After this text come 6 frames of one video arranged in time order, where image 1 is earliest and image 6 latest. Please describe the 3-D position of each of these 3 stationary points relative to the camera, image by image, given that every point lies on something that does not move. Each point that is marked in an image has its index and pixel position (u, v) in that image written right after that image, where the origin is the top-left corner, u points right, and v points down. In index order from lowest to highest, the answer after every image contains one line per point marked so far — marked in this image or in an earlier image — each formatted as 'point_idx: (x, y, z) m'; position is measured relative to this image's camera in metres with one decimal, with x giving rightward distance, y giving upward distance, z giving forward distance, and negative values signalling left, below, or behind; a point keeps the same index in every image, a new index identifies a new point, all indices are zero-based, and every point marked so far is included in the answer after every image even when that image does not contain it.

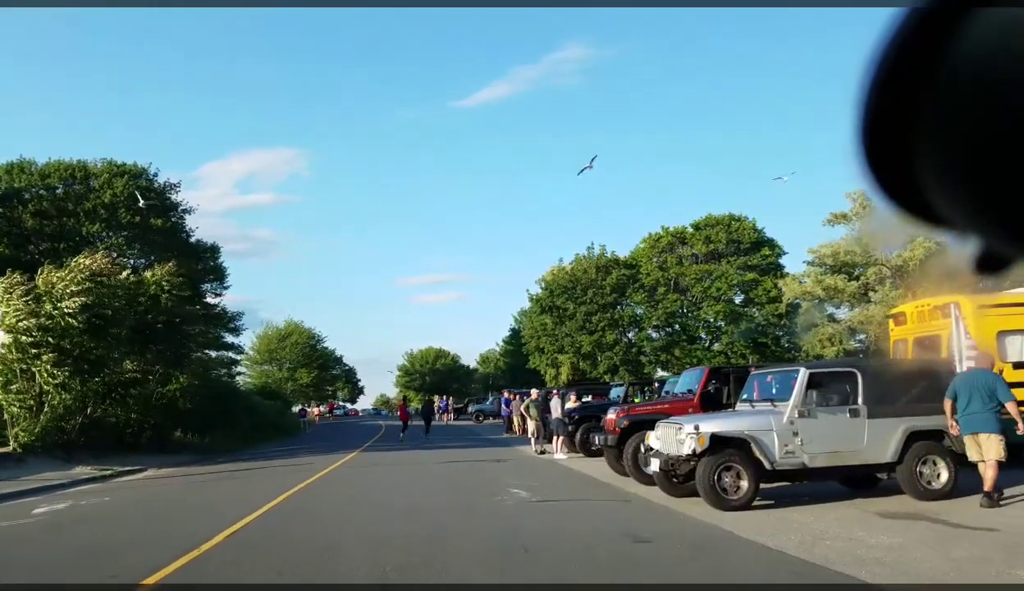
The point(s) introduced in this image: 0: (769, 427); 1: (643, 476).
0: (+3.1, -1.6, +10.3) m
1: (+2.0, -2.8, +13.1) m
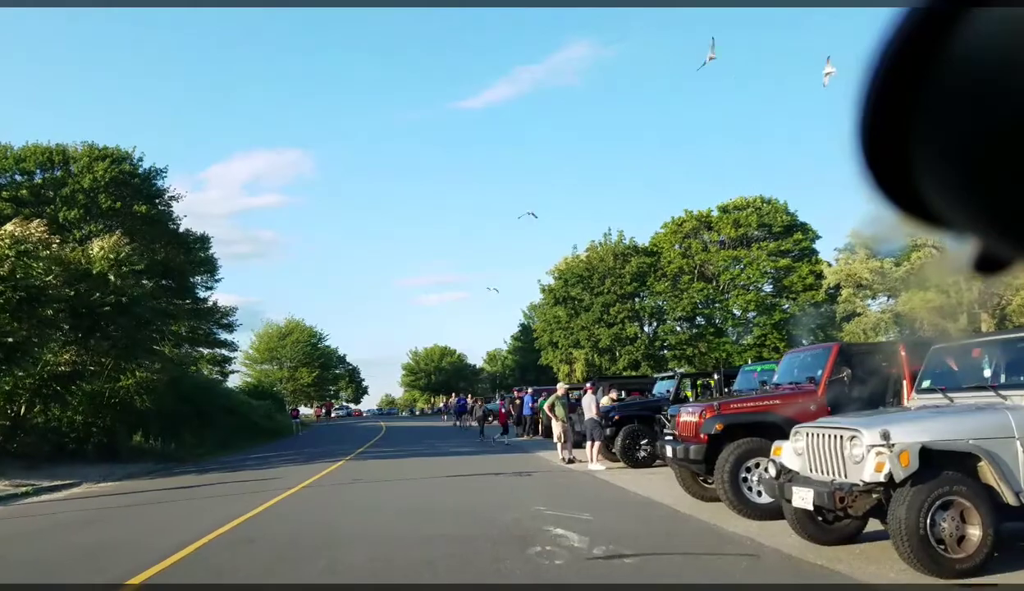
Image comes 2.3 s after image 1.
0: (+3.4, -1.0, +6.0) m
1: (+2.4, -2.2, +8.8) m
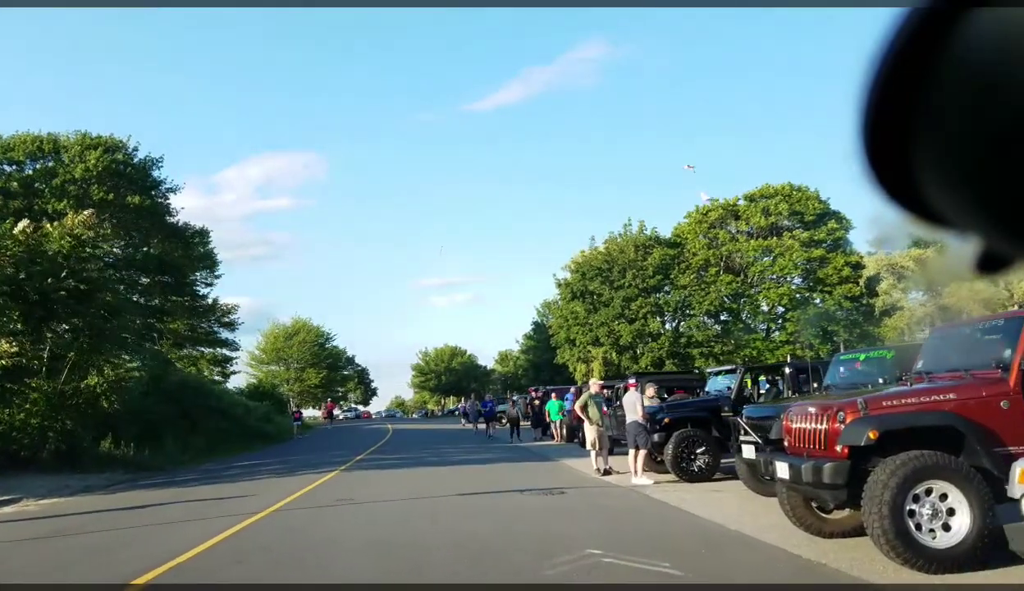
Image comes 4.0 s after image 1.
0: (+3.7, -0.5, +3.0) m
1: (+2.7, -1.8, +5.8) m
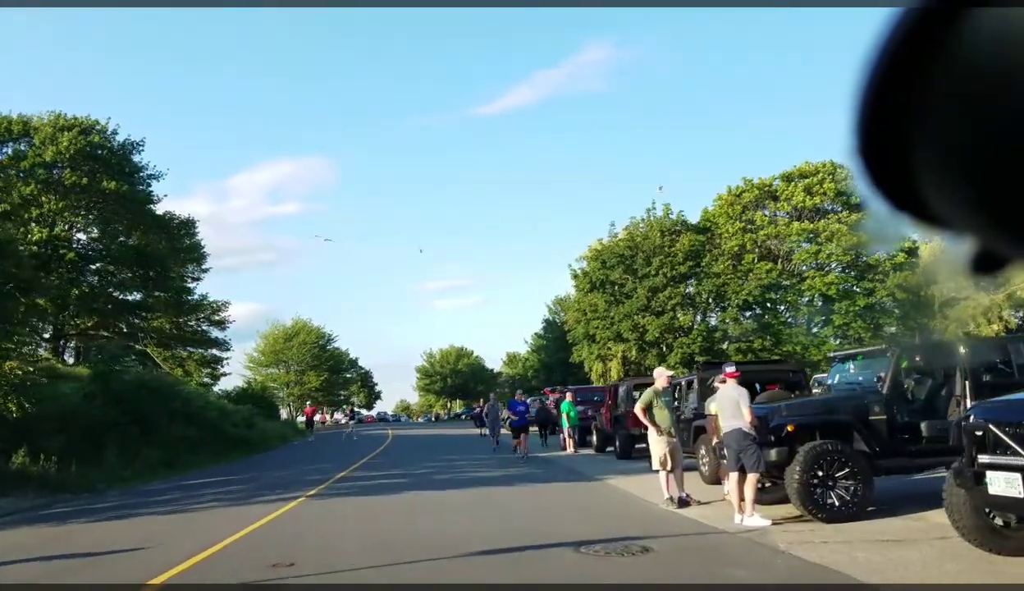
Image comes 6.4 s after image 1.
0: (+4.1, +0.1, -1.6) m
1: (+3.1, -1.1, +1.2) m
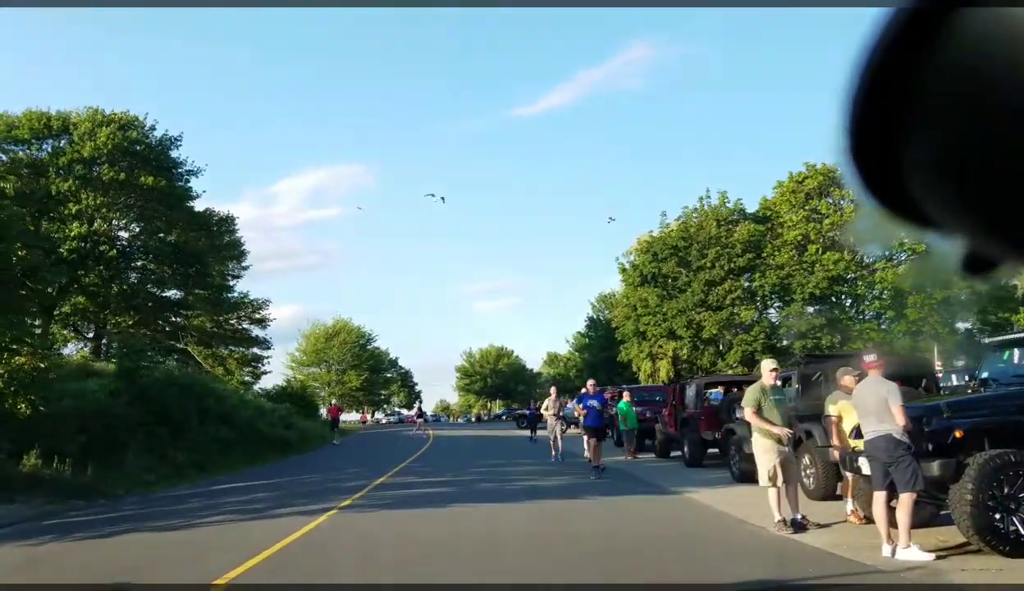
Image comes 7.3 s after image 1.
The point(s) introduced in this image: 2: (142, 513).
0: (+4.3, +0.4, -3.6) m
1: (+3.4, -0.9, -0.8) m
2: (-5.8, -3.4, +13.4) m
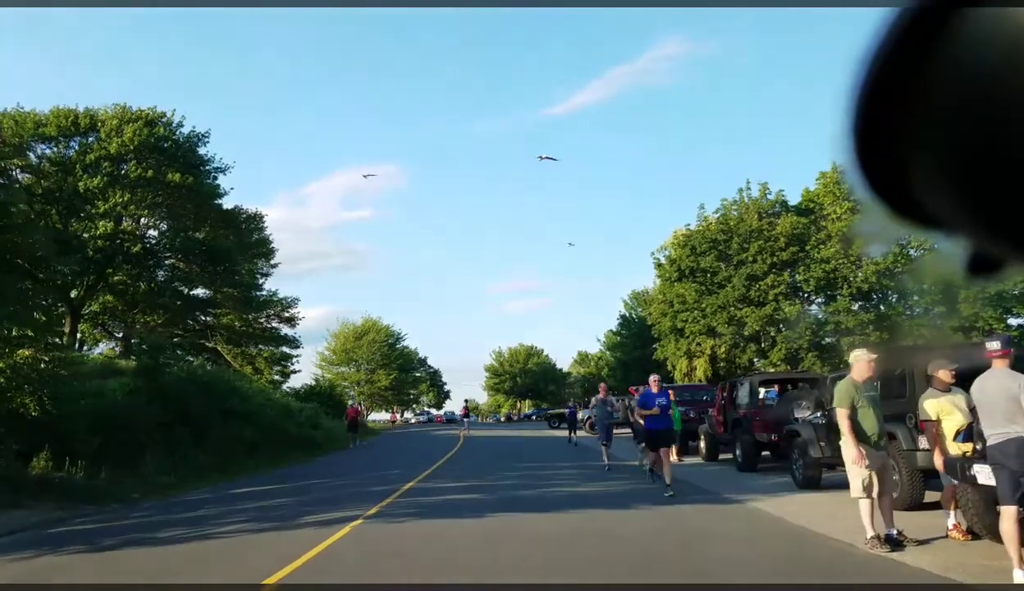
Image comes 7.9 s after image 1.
0: (+4.3, +0.5, -4.9) m
1: (+3.5, -0.7, -2.0) m
2: (-5.2, -3.3, +12.5) m
